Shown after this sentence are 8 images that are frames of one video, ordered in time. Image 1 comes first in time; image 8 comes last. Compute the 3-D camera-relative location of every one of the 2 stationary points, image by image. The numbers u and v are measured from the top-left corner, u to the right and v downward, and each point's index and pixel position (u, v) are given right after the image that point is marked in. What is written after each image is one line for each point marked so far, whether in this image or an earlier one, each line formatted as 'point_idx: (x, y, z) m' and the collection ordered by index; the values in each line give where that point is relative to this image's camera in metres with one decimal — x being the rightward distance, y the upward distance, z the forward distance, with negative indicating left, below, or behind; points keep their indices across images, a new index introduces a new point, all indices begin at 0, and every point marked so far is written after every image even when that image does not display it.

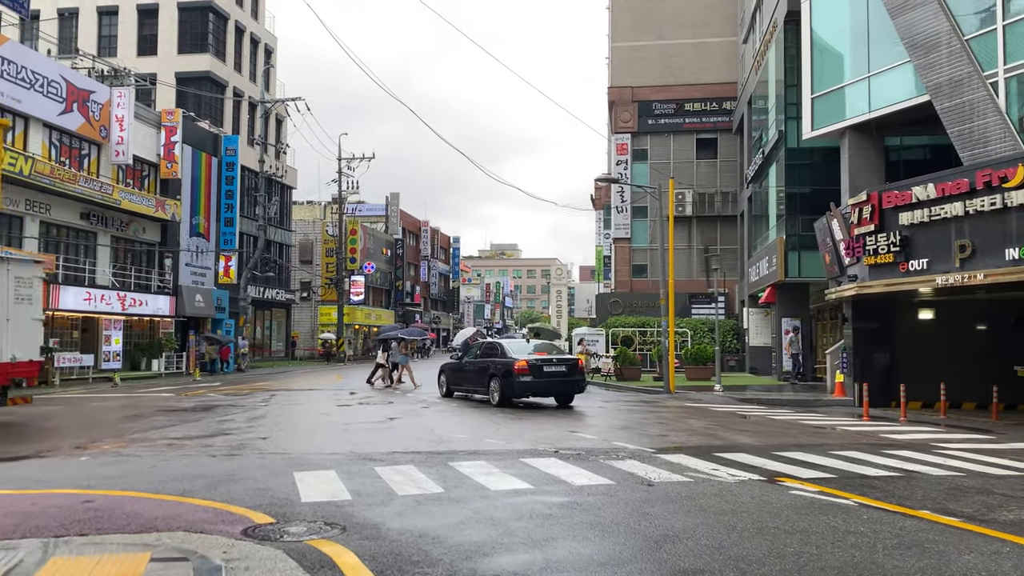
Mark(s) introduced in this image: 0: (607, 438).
0: (+1.5, -2.3, +13.1) m
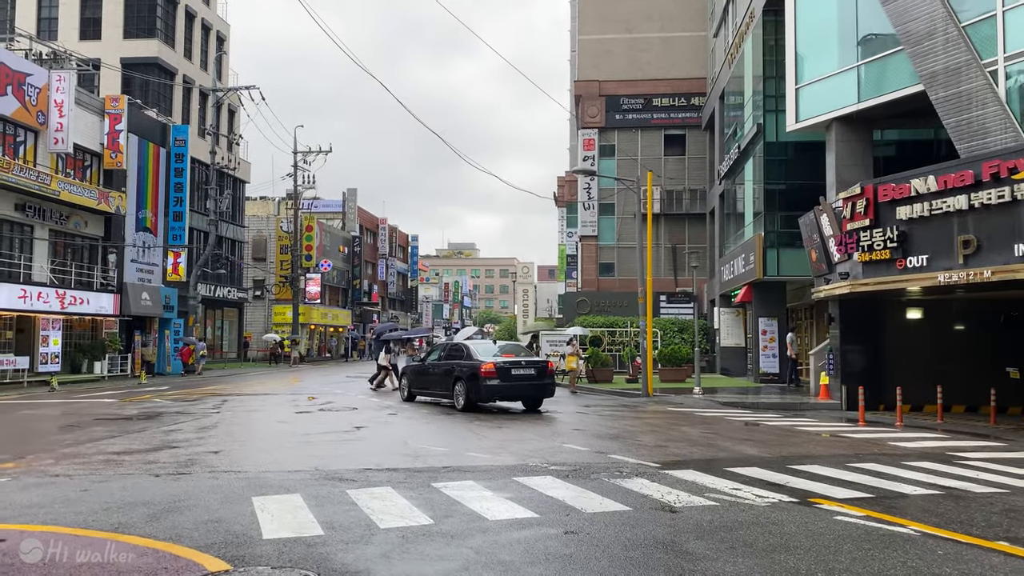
0: (+1.2, -2.3, +11.8) m
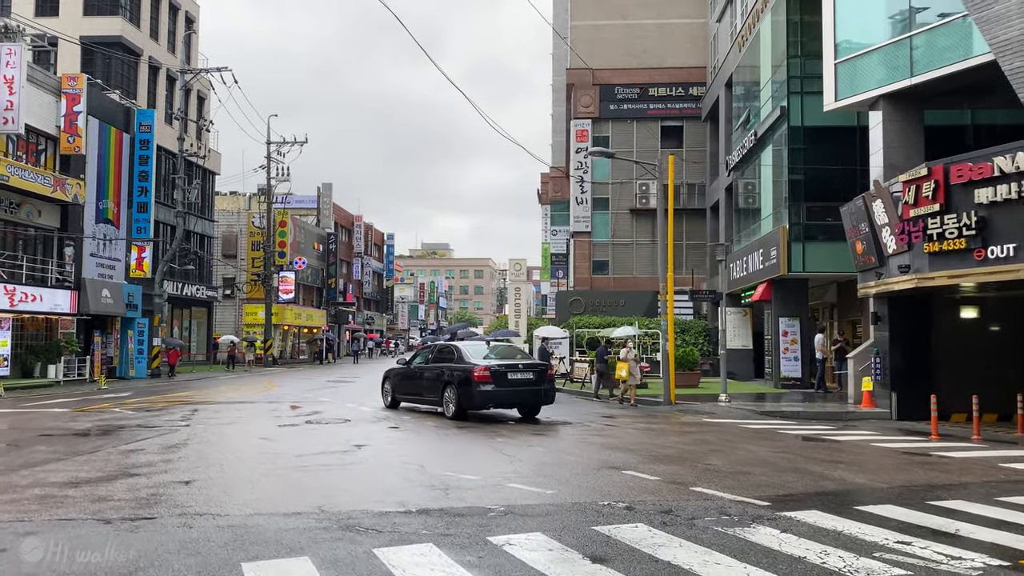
0: (+1.8, -2.1, +9.5) m
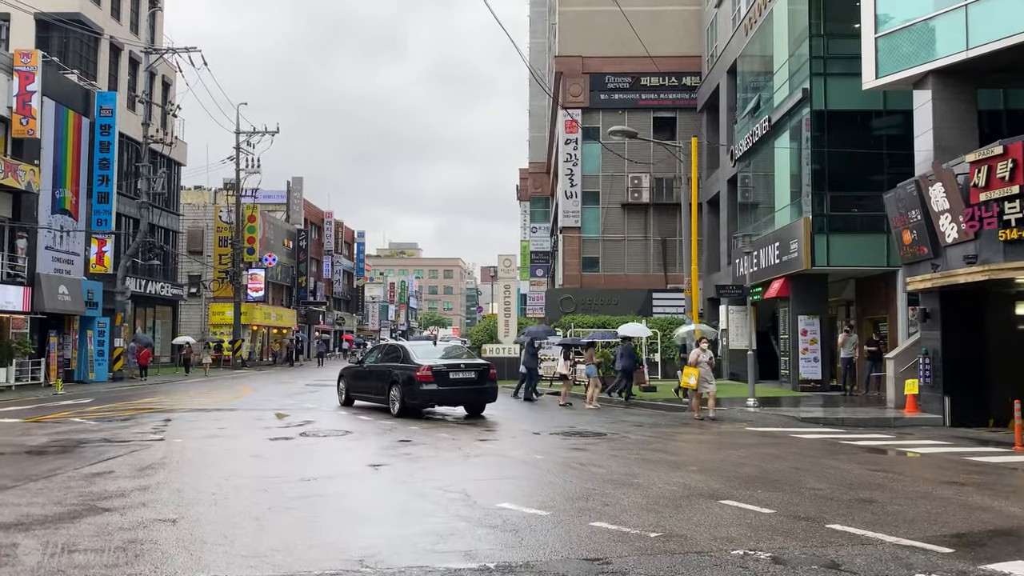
0: (+2.5, -2.0, +7.6) m
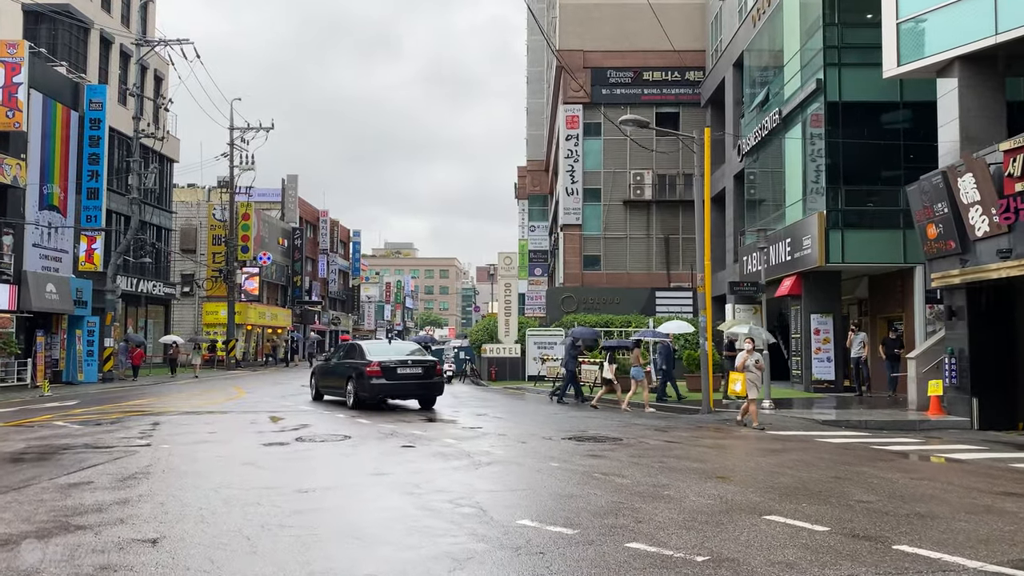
0: (+2.6, -1.9, +6.8) m
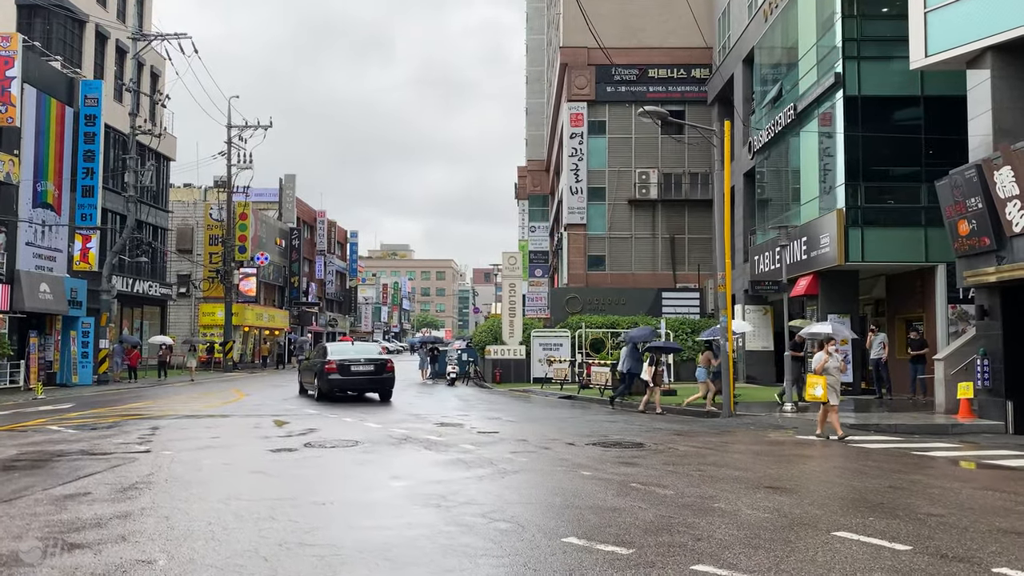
0: (+3.0, -1.9, +6.1) m
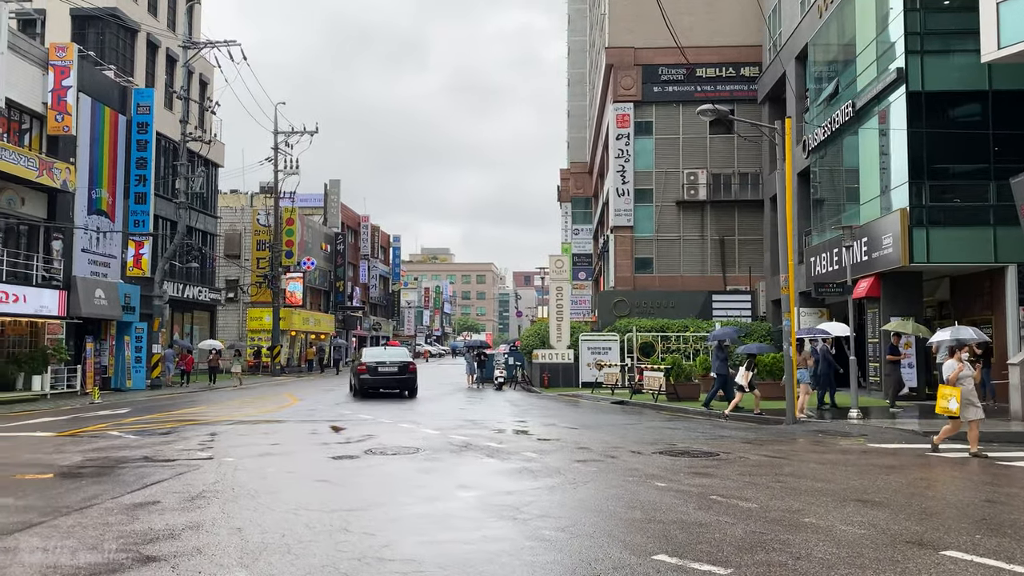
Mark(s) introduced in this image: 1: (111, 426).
0: (+3.6, -1.9, +5.7) m
1: (-8.0, -2.7, +16.8) m
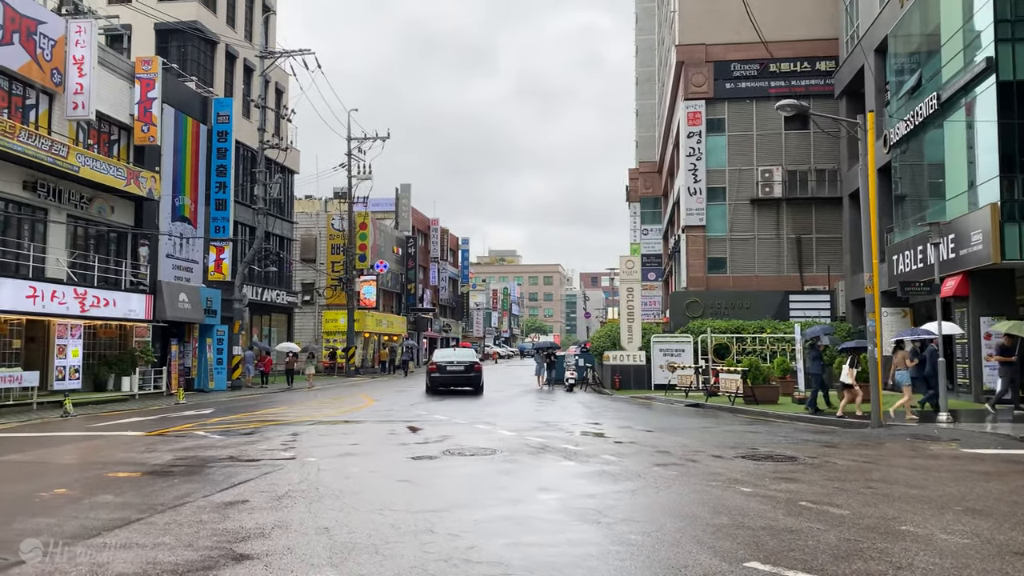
0: (+4.2, -1.9, +5.4) m
1: (-6.5, -2.8, +17.3) m
